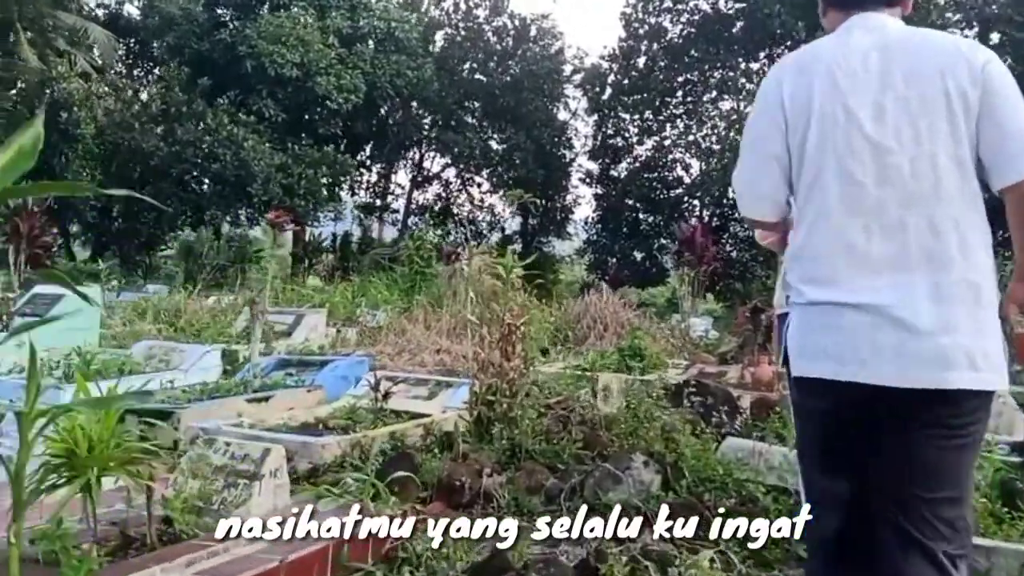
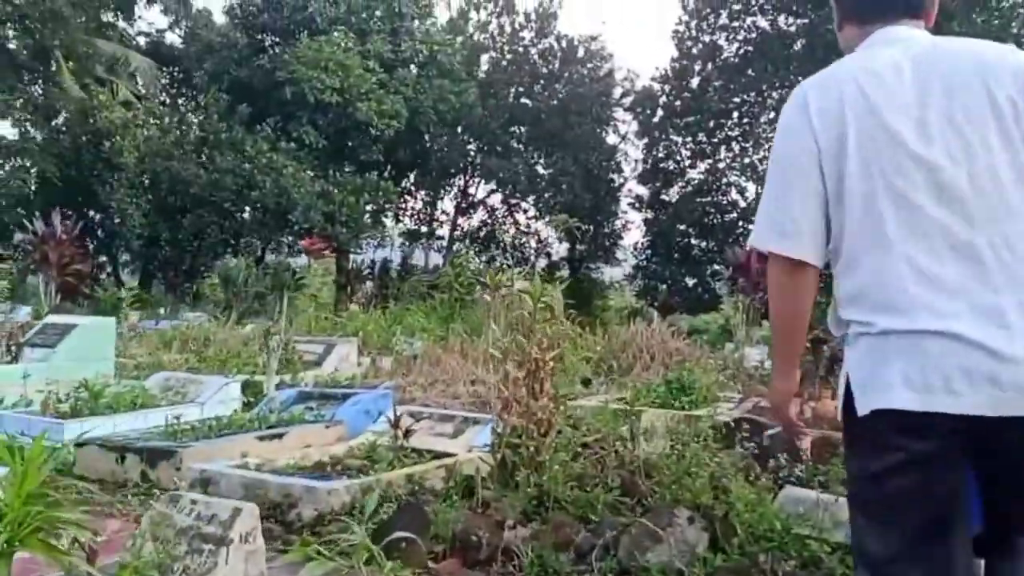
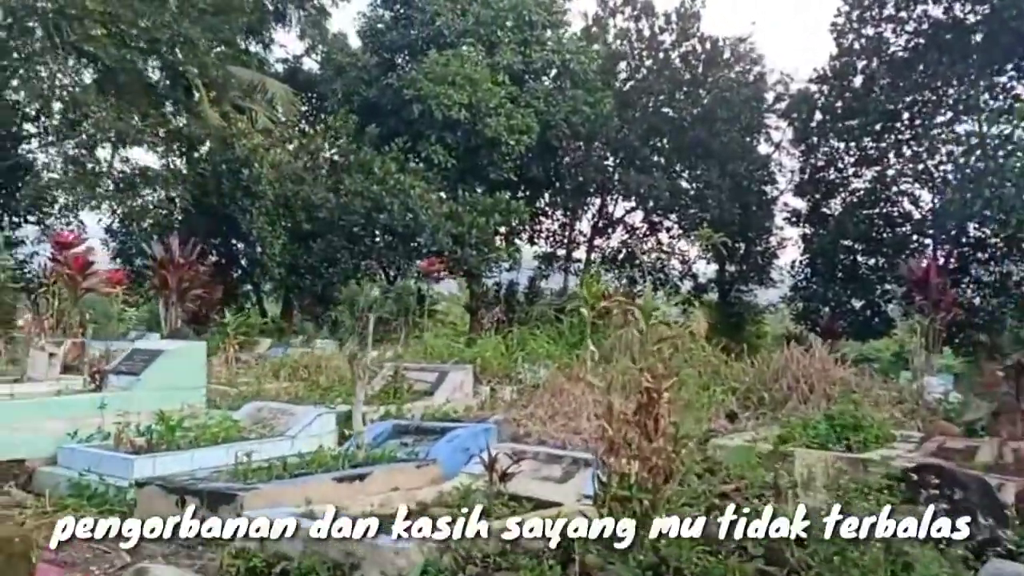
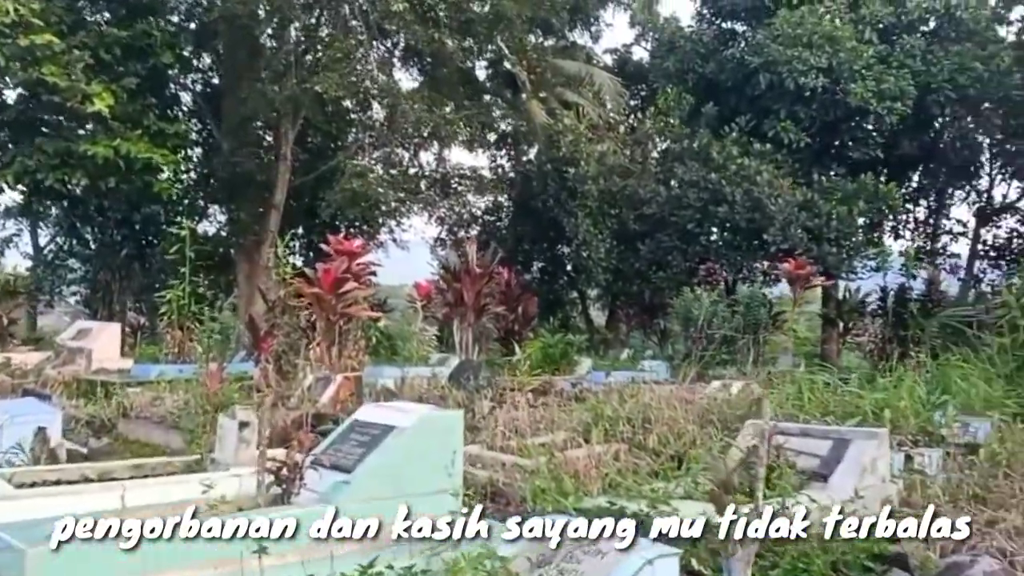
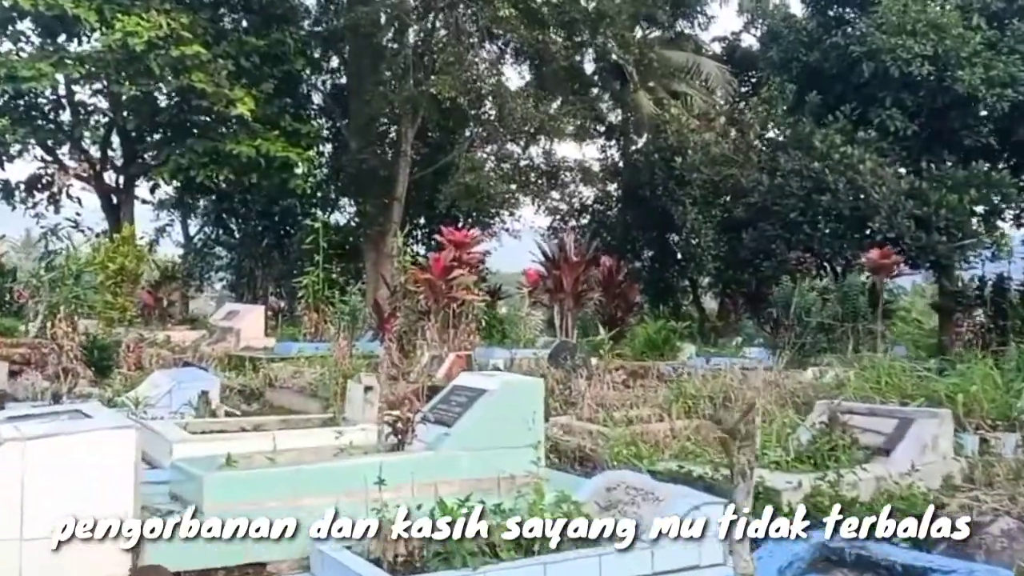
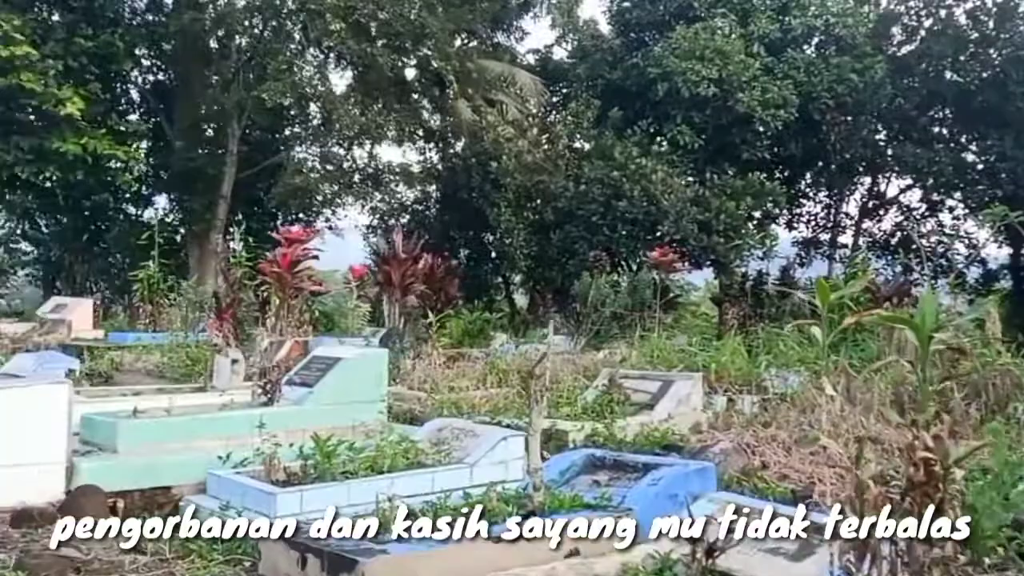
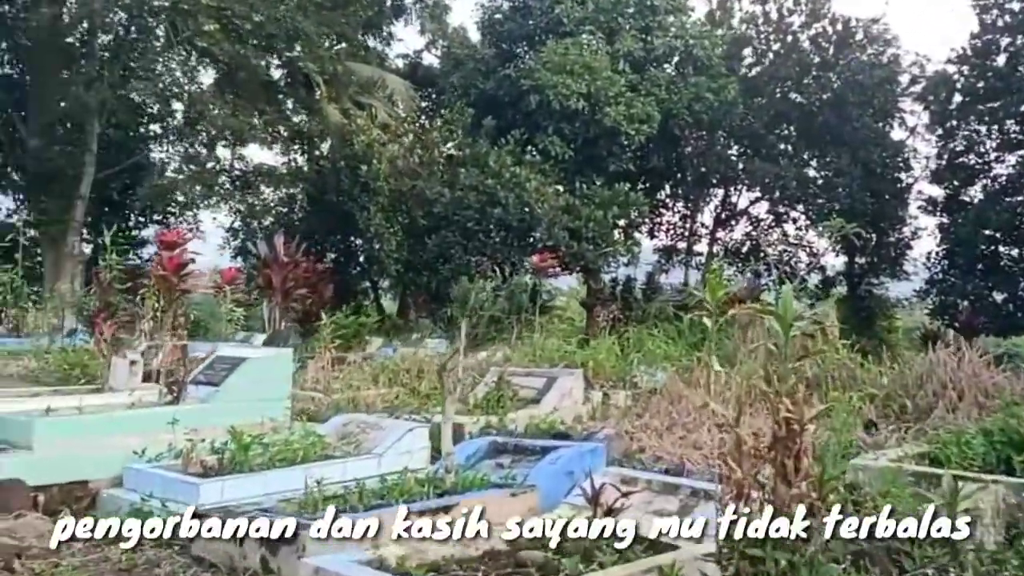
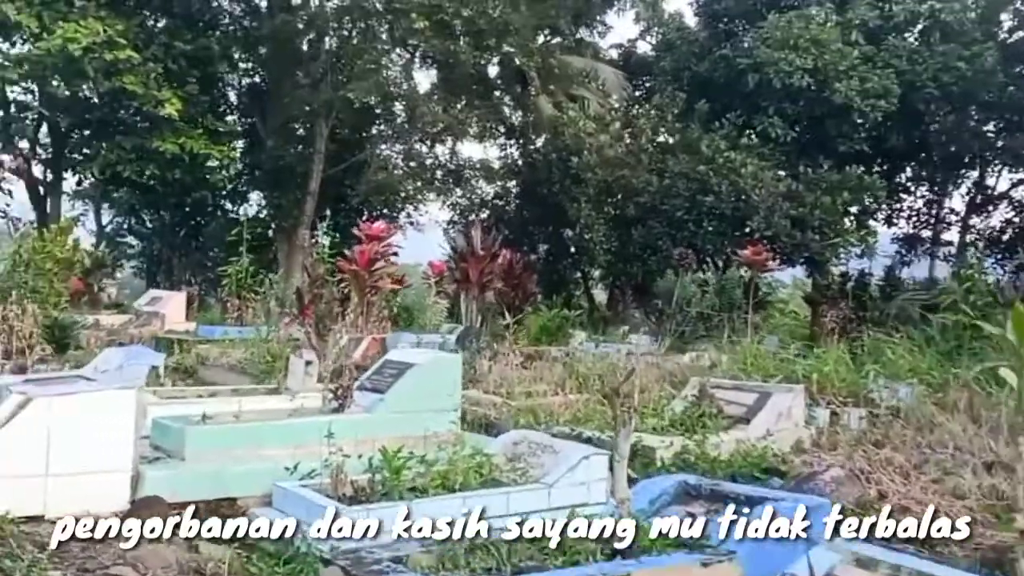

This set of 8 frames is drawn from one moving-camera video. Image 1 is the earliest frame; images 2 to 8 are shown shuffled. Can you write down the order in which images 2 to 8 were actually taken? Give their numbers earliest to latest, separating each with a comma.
2, 3, 7, 6, 8, 5, 4
